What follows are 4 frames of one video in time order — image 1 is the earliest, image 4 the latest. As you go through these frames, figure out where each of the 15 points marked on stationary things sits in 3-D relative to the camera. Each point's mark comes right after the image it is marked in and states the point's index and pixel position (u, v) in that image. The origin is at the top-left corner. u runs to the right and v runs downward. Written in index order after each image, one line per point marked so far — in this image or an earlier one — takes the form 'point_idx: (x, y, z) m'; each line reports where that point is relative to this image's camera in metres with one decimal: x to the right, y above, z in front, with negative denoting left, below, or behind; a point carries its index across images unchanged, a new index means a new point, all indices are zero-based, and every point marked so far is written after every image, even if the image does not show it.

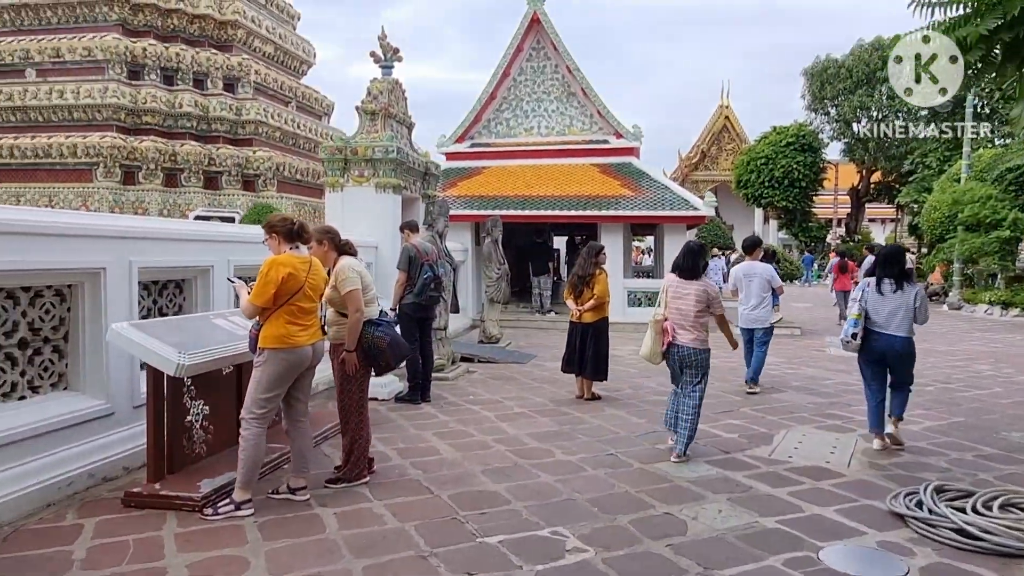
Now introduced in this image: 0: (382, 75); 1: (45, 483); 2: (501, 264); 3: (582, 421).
0: (-1.9, +3.0, +10.2) m
1: (-2.7, -1.1, +4.1) m
2: (-0.2, +0.4, +11.3) m
3: (+0.6, -1.2, +6.3) m
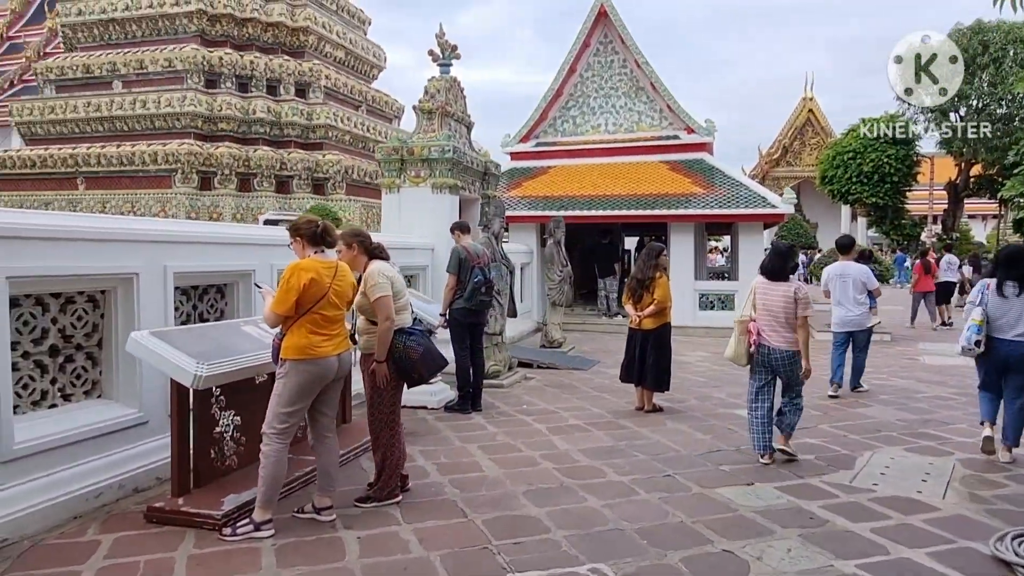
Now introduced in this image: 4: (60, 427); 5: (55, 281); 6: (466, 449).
0: (-1.0, +3.0, +10.0) m
1: (-2.5, -1.2, +4.0) m
2: (+0.8, +0.3, +10.9) m
3: (+1.0, -1.2, +5.8) m
4: (-2.5, -0.8, +4.0) m
5: (-2.6, 0.0, +4.0) m
6: (-0.3, -1.2, +5.4) m
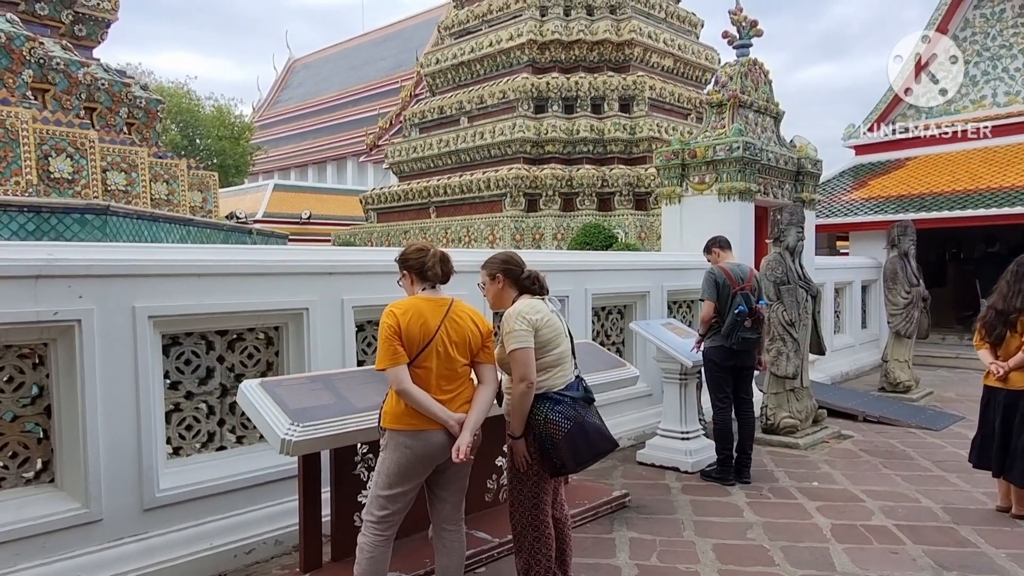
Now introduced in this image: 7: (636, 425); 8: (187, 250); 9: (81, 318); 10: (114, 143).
0: (+2.6, +2.7, +8.3) m
1: (-1.5, -1.4, +3.7) m
2: (+4.7, 0.0, +8.3) m
3: (+2.4, -1.4, +3.7) m
4: (-1.6, -1.0, +3.8) m
5: (-1.6, -0.2, +3.8) m
6: (+1.0, -1.4, +3.9) m
7: (+1.1, -1.2, +6.2) m
8: (-1.7, +0.2, +3.7) m
9: (-2.0, -0.1, +3.3) m
10: (-4.8, +1.7, +8.5) m
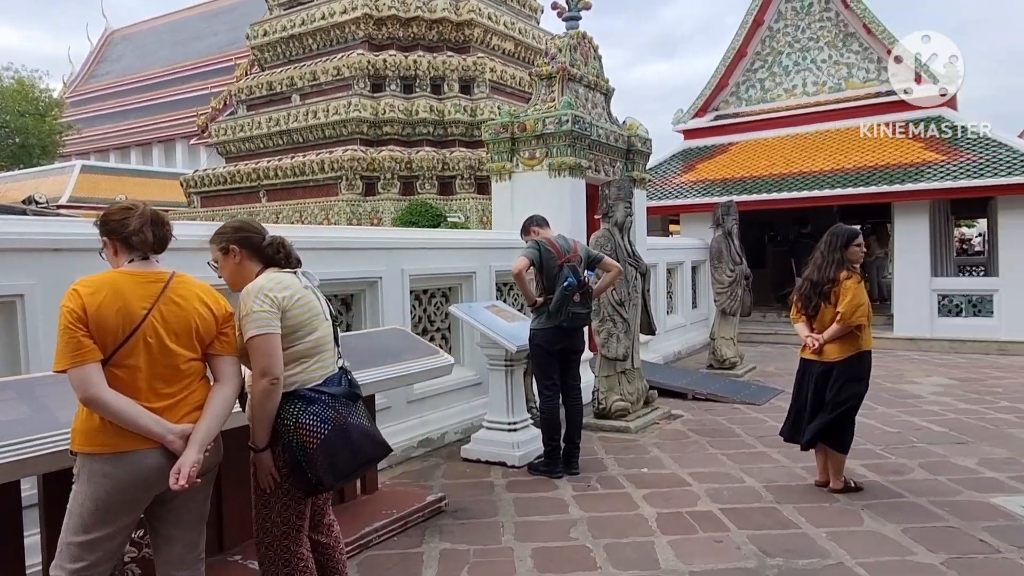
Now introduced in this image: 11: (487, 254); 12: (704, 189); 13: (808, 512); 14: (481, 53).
0: (+0.6, +2.9, +8.1) m
1: (-2.4, -1.3, +2.8) m
2: (+2.7, +0.3, +8.5) m
3: (+1.5, -1.3, +3.5) m
4: (-2.5, -0.9, +2.8) m
5: (-2.5, -0.1, +2.8) m
6: (0.0, -1.3, +3.5) m
7: (-0.4, -1.0, +5.7) m
8: (-2.6, +0.3, +2.7) m
9: (-2.8, -0.1, +2.2) m
10: (-6.6, +1.8, +6.8) m
11: (-0.2, +0.3, +6.2) m
12: (+3.3, +1.7, +12.1) m
13: (+1.6, -1.2, +4.0) m
14: (-0.9, +5.5, +16.2) m
